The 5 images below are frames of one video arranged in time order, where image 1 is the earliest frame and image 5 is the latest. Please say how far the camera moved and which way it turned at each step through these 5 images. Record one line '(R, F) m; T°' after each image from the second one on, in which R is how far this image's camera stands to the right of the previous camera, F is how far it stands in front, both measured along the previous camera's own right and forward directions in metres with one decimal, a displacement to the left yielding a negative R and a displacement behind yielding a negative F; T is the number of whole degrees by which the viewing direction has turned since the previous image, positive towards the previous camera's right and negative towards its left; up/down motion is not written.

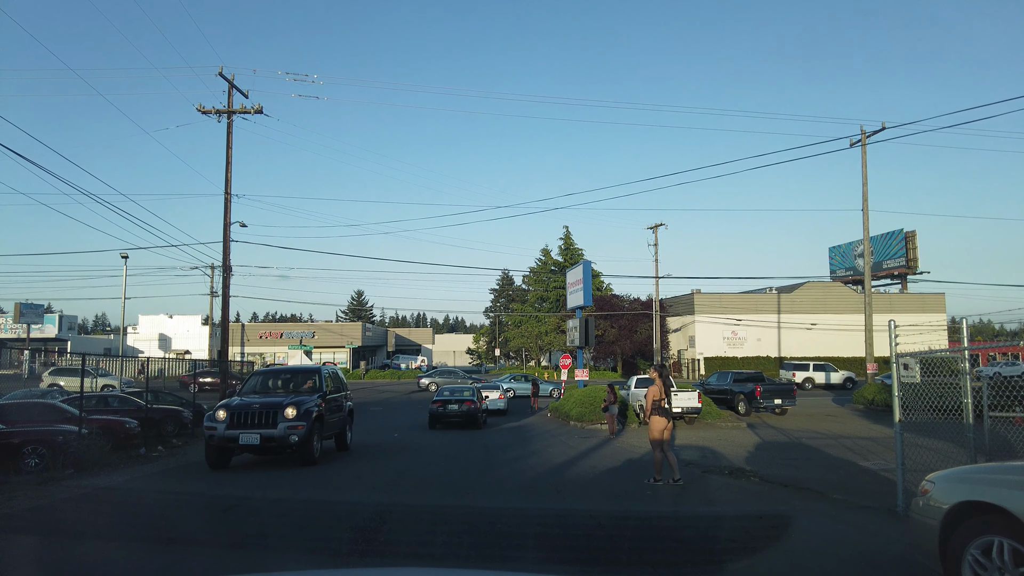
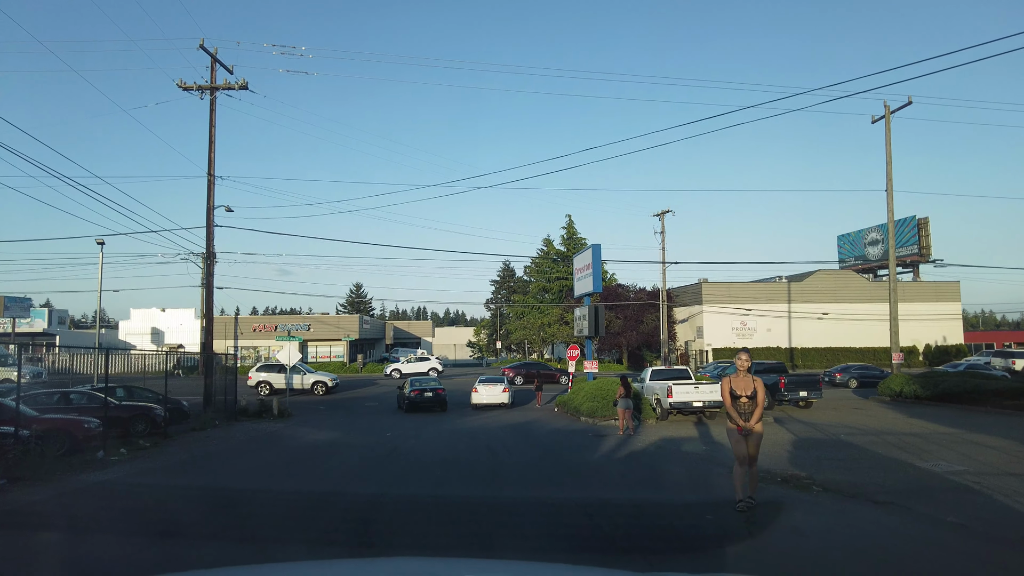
(-0.1, +1.7) m; 0°
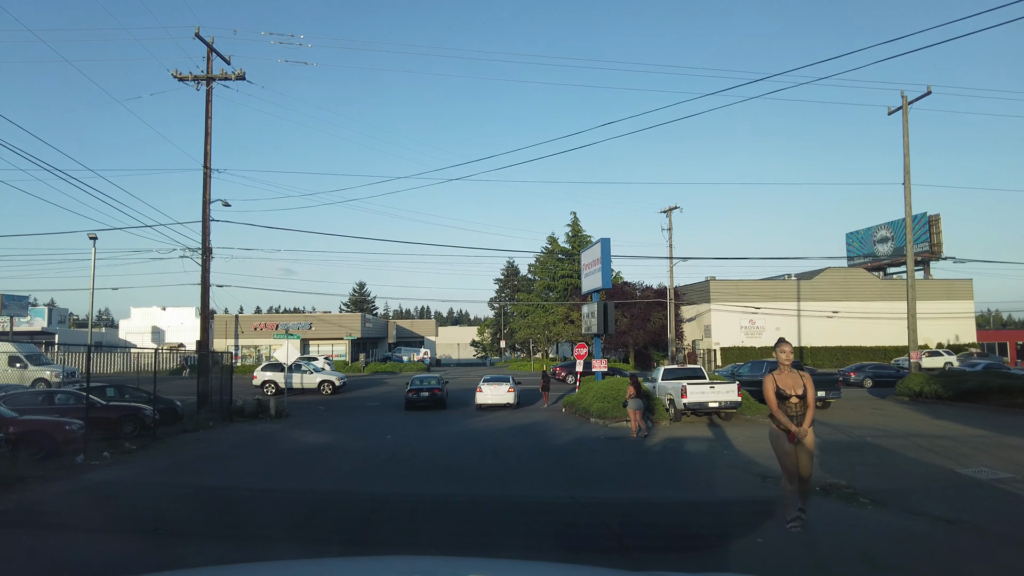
(-0.1, +0.8) m; 0°
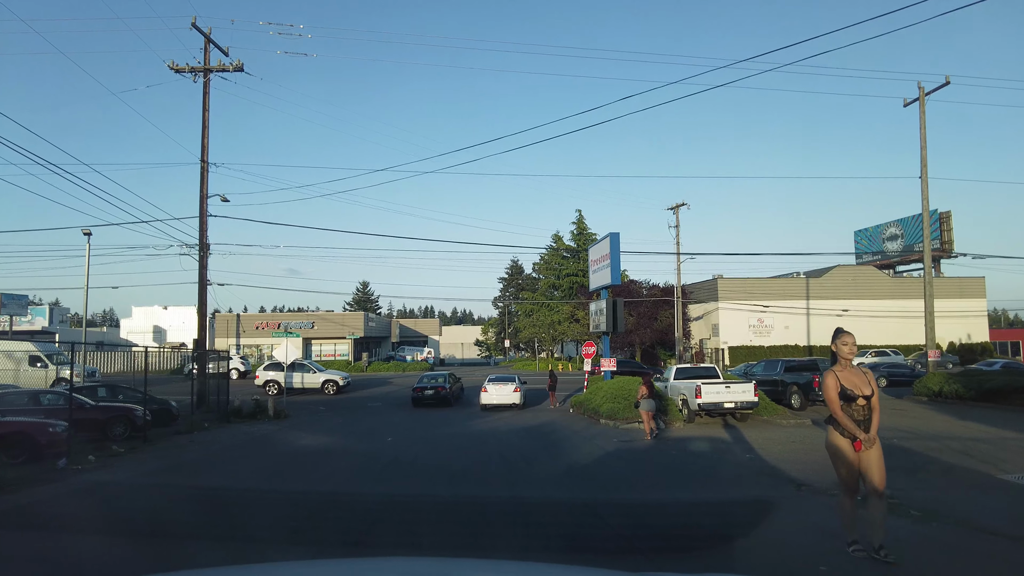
(-0.1, +0.7) m; 0°
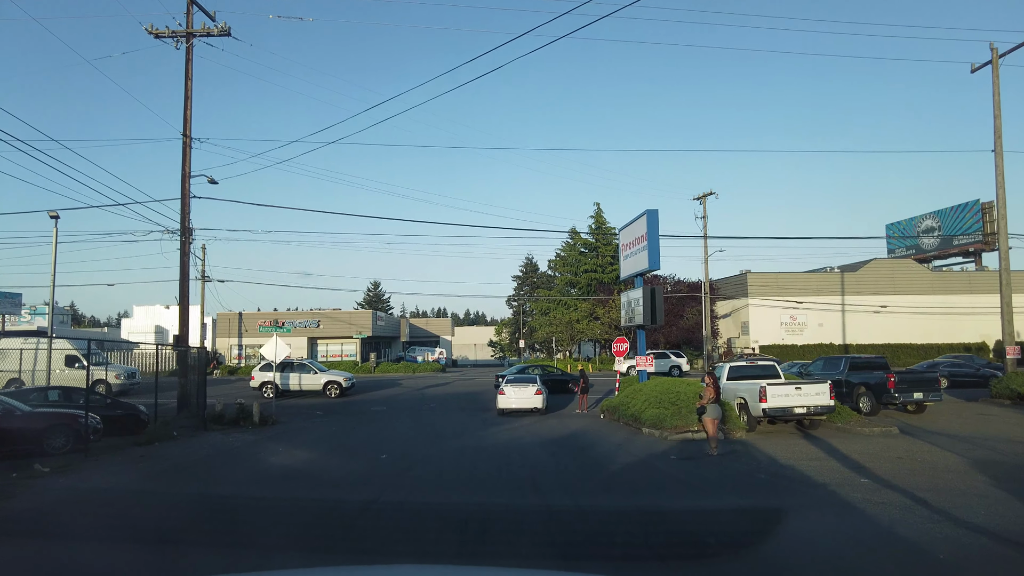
(-0.2, +2.8) m; -1°
